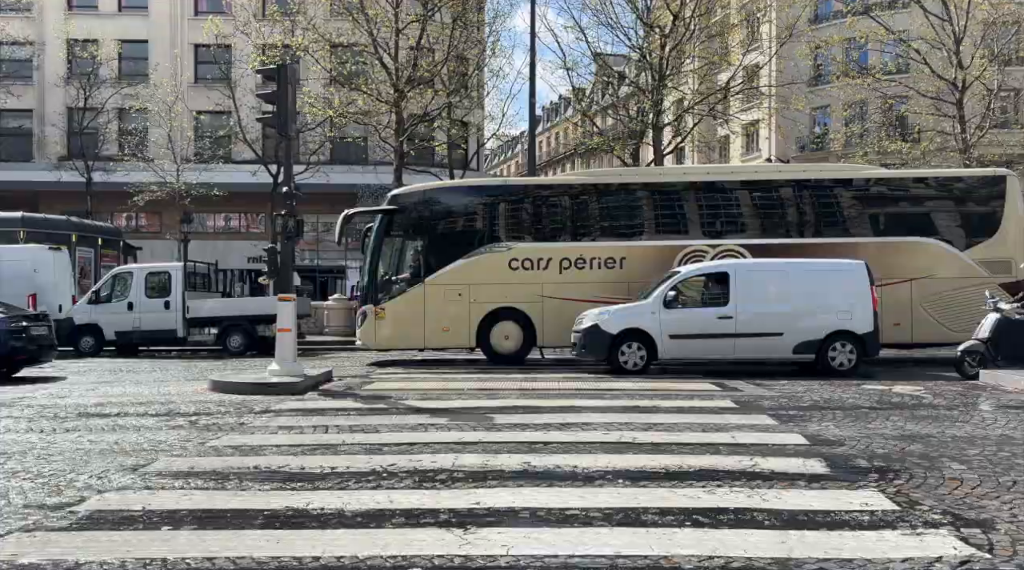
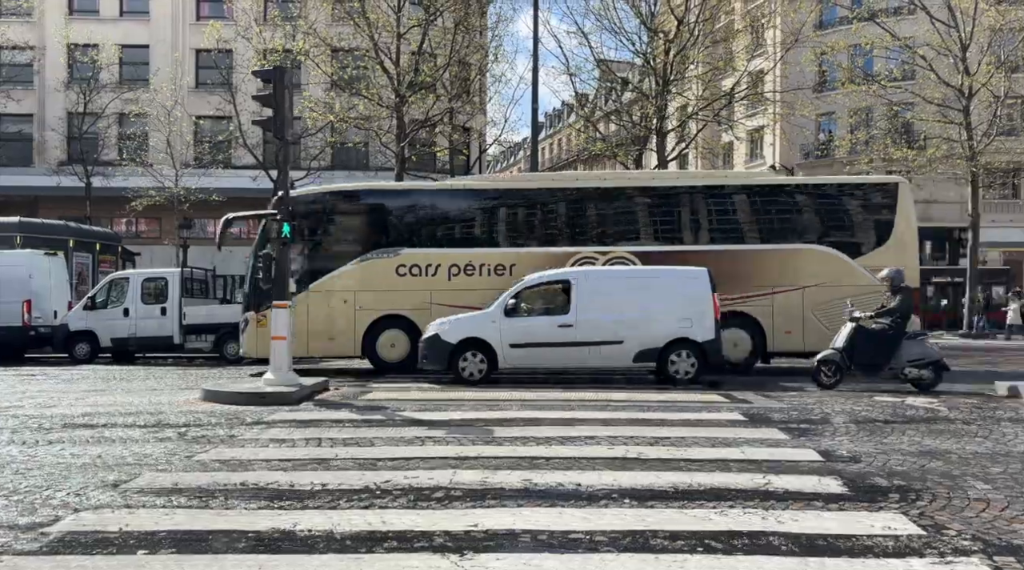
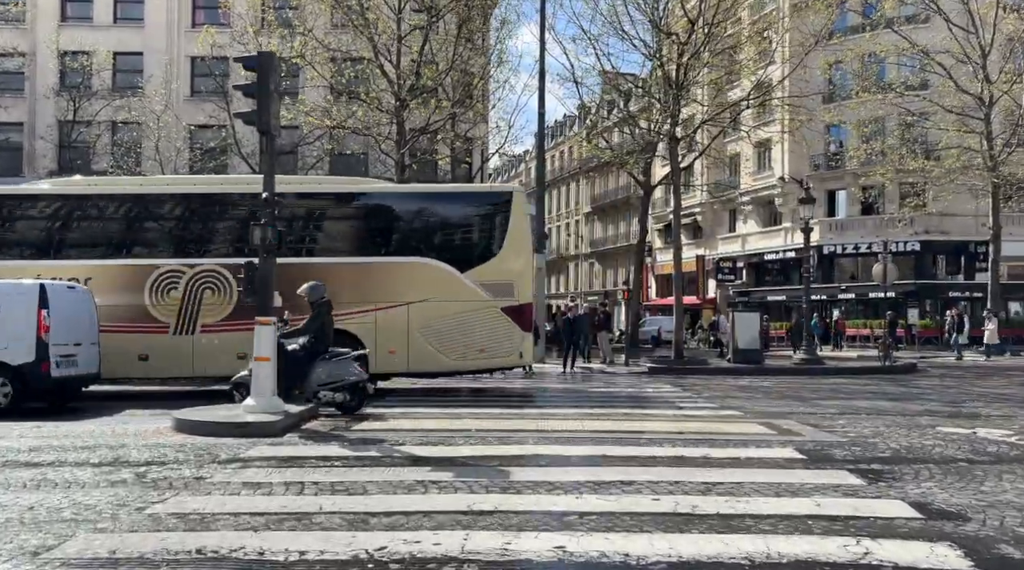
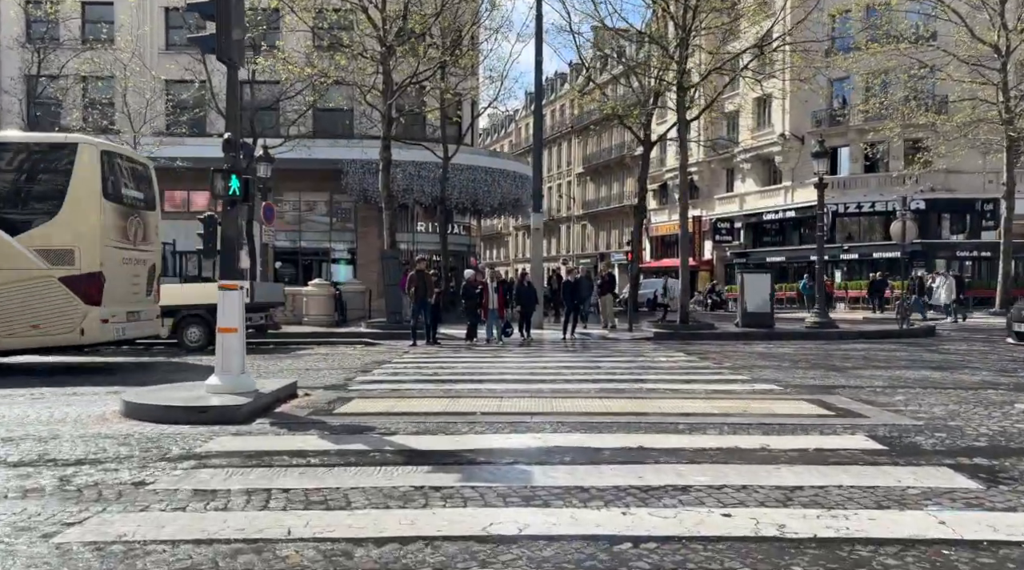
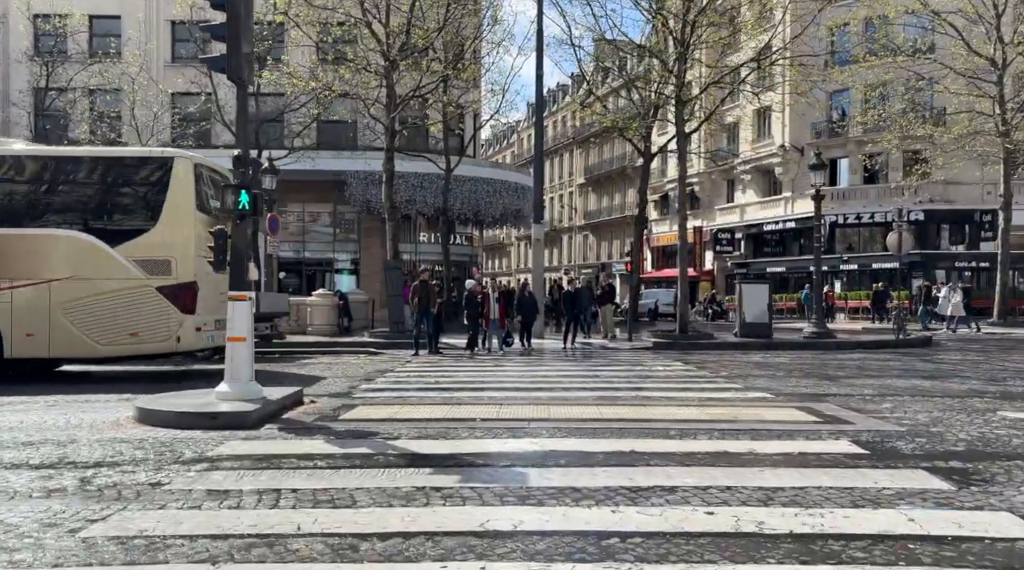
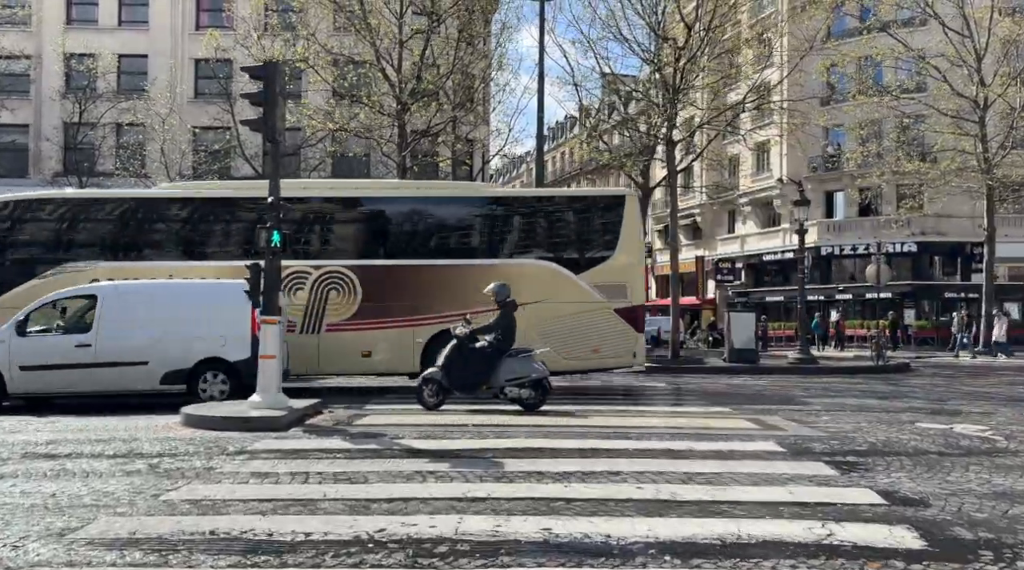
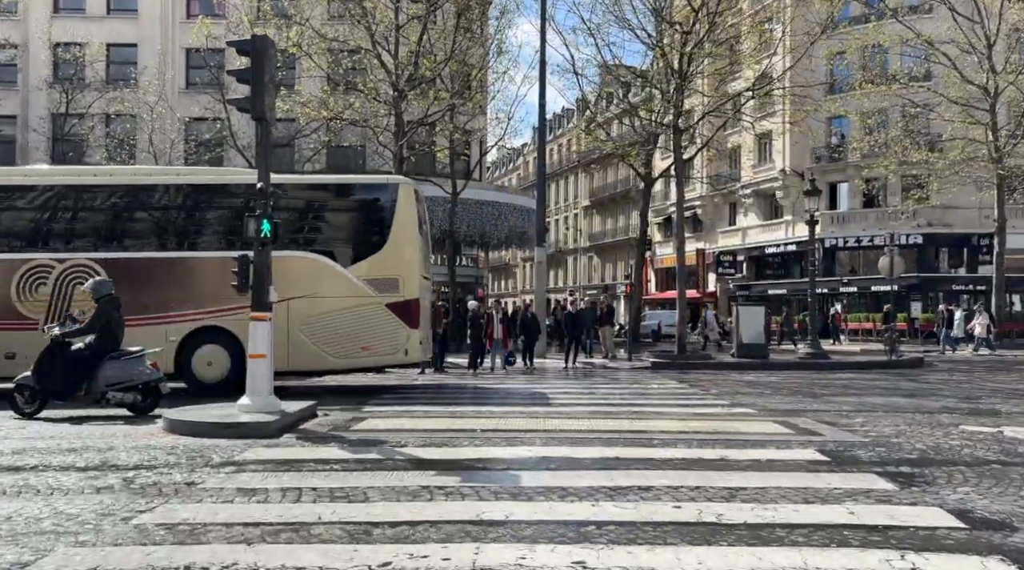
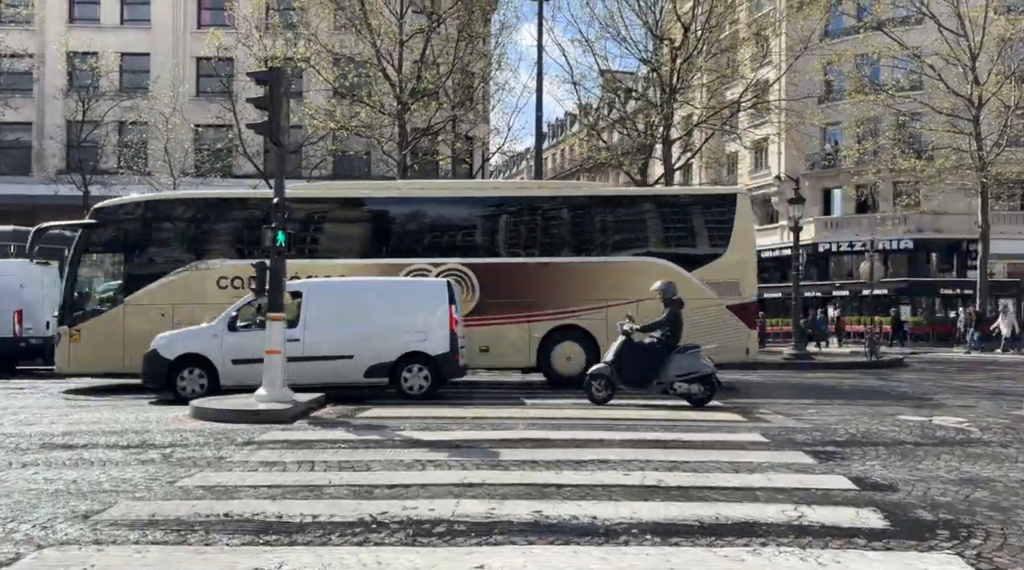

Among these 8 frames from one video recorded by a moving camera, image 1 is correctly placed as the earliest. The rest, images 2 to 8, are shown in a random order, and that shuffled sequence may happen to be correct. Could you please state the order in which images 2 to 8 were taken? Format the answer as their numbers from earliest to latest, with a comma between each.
2, 8, 6, 3, 7, 5, 4
